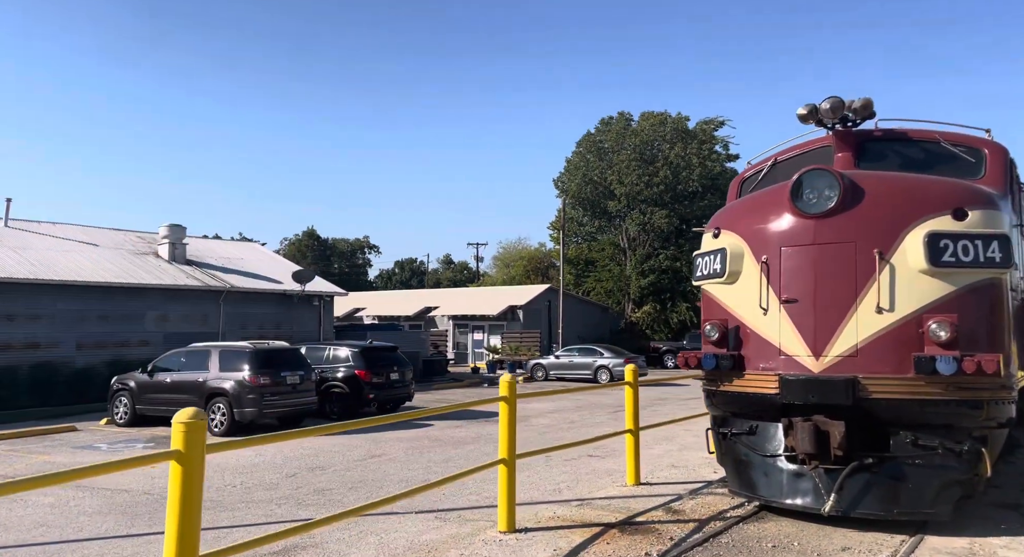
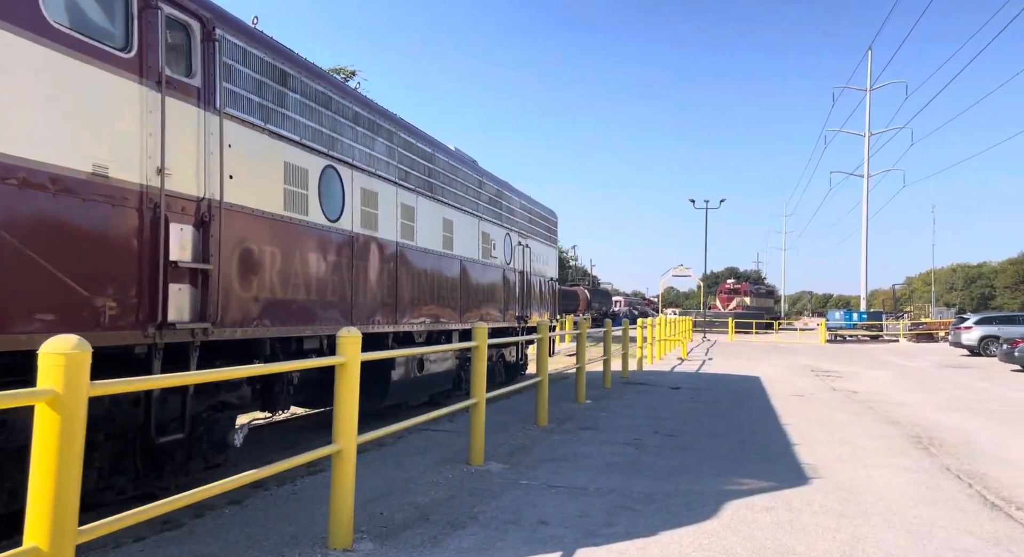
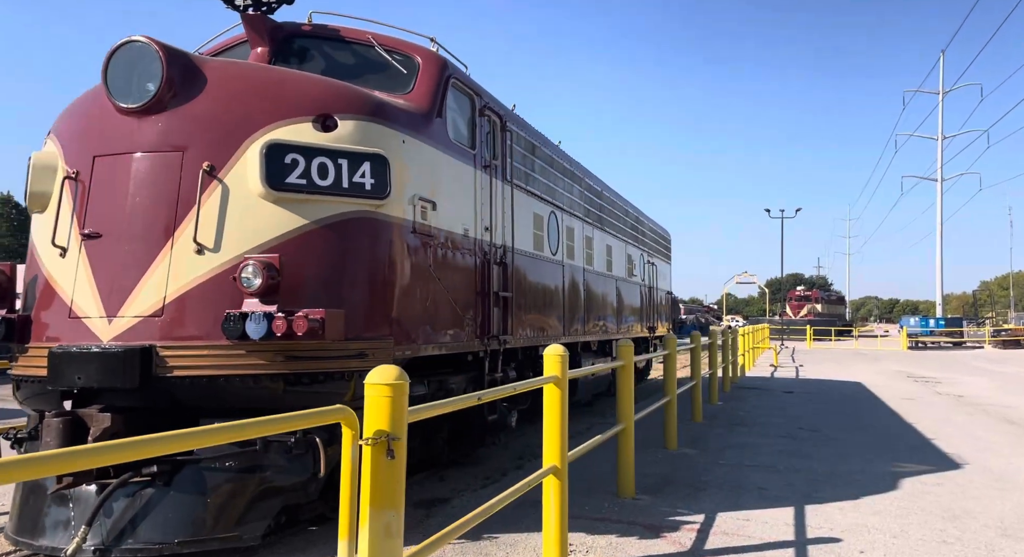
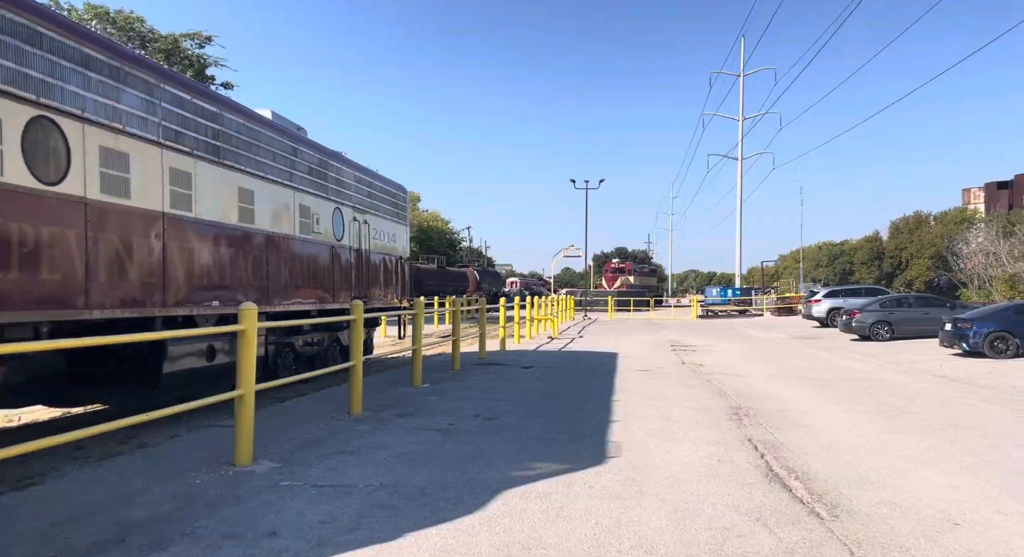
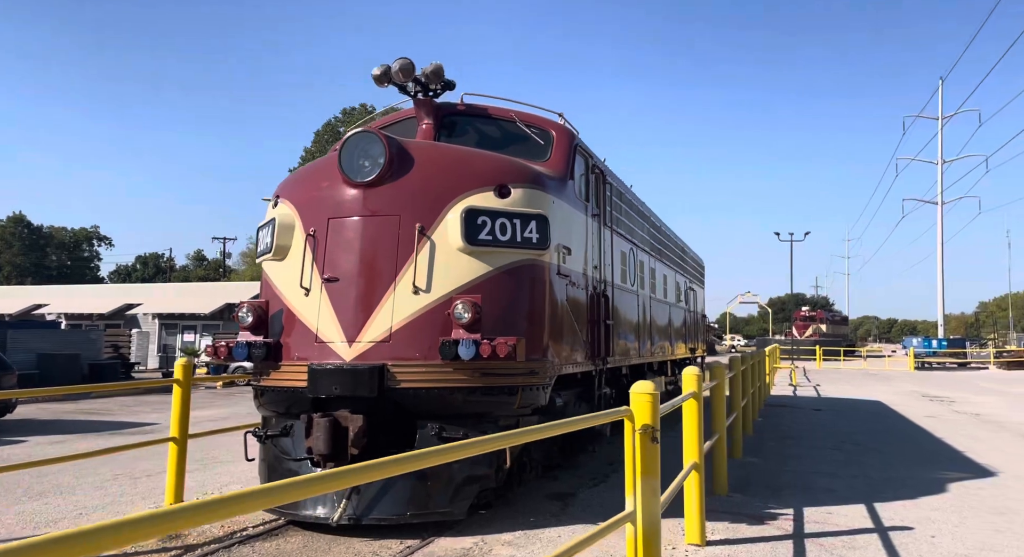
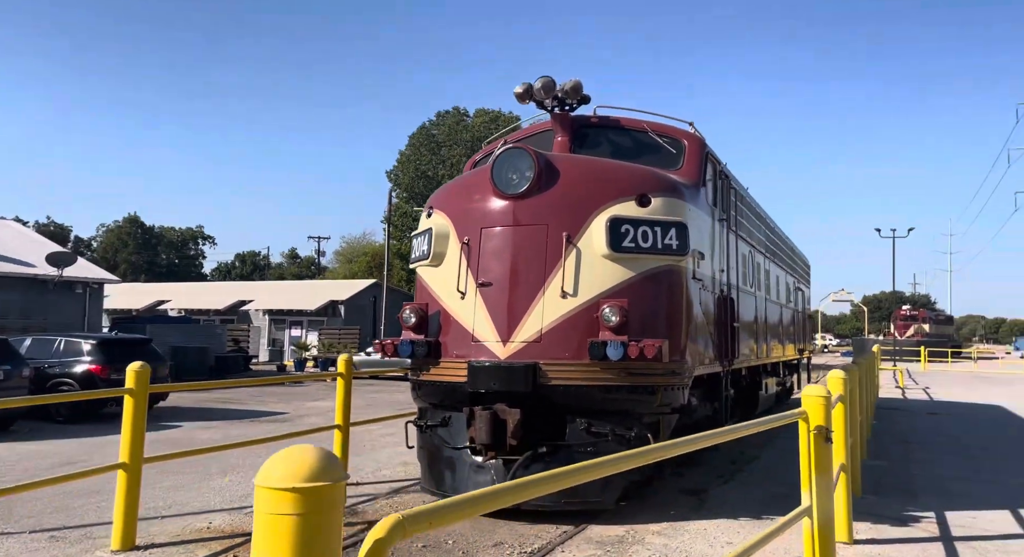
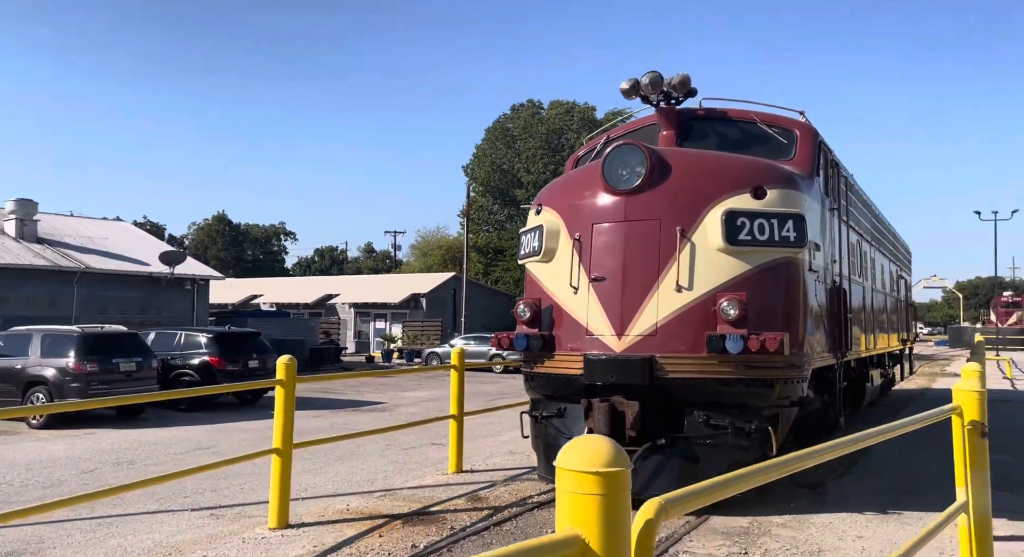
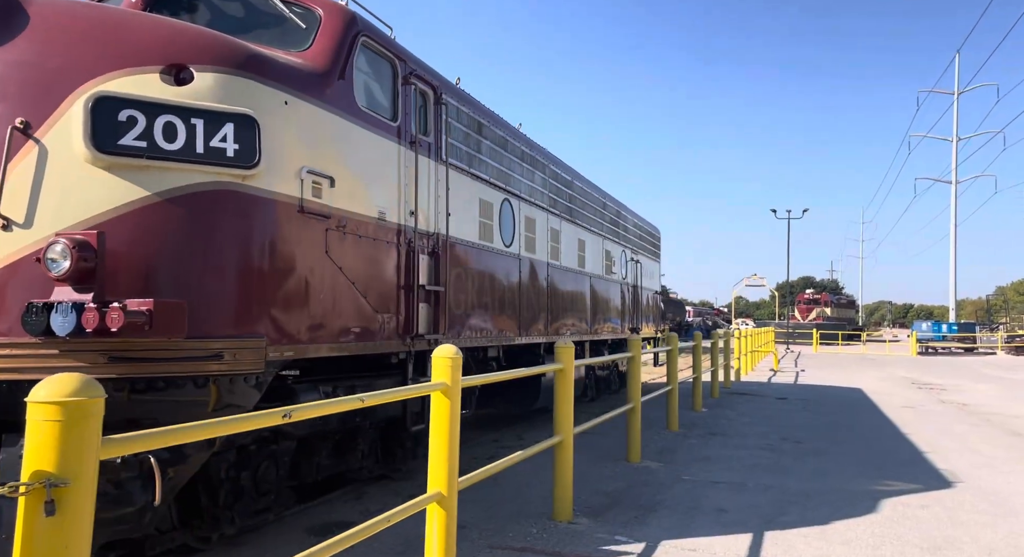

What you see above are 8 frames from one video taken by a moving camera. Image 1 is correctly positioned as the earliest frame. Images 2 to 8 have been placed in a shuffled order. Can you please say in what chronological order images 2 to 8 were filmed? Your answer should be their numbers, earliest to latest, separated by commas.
7, 6, 5, 3, 8, 2, 4
